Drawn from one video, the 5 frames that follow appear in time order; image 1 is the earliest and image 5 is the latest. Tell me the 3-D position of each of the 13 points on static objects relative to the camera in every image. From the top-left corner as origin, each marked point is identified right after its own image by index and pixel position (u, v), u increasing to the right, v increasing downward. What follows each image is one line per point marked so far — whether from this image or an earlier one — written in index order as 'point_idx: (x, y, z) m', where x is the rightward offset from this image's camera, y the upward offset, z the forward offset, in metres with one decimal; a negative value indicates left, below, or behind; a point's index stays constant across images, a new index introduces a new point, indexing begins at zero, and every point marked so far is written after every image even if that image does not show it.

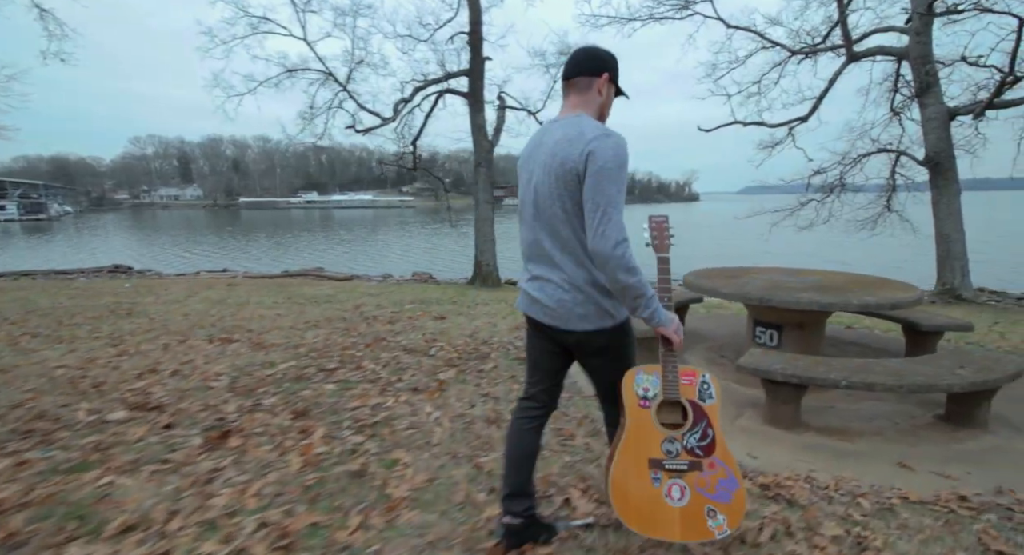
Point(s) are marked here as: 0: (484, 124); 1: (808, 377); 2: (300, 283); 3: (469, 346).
0: (-0.8, +4.2, +13.9) m
1: (+2.1, -0.7, +3.7) m
2: (-6.1, -0.2, +14.5) m
3: (-0.5, -0.7, +5.2) m
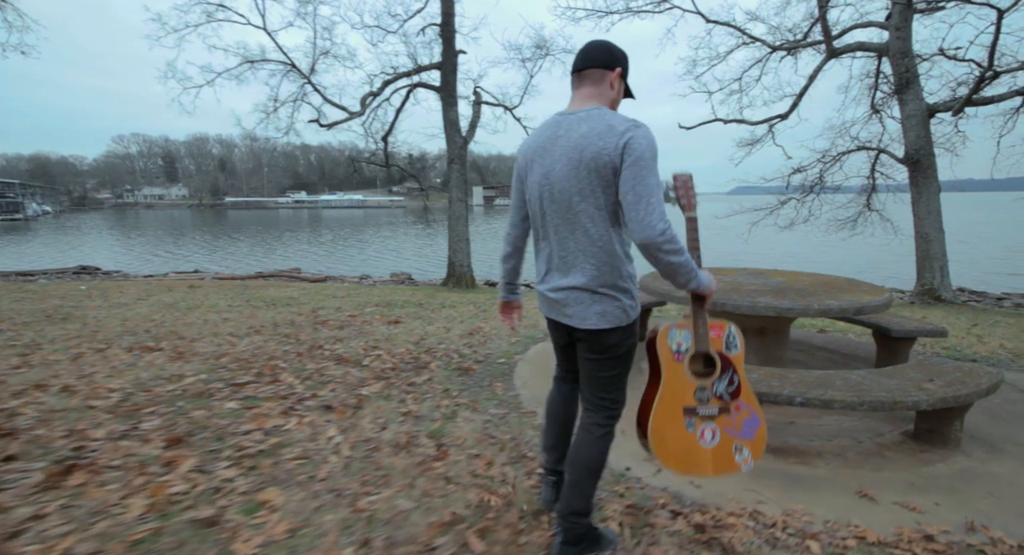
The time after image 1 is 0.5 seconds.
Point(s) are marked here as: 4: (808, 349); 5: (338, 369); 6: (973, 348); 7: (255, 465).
0: (-1.5, +4.2, +13.5) m
1: (+1.6, -0.8, +3.3) m
2: (-6.8, -0.2, +13.9) m
3: (-1.0, -0.7, +4.8) m
4: (+3.3, -0.8, +5.8) m
5: (-1.4, -0.8, +4.2) m
6: (+6.3, -1.0, +7.0) m
7: (-1.3, -0.9, +2.5) m
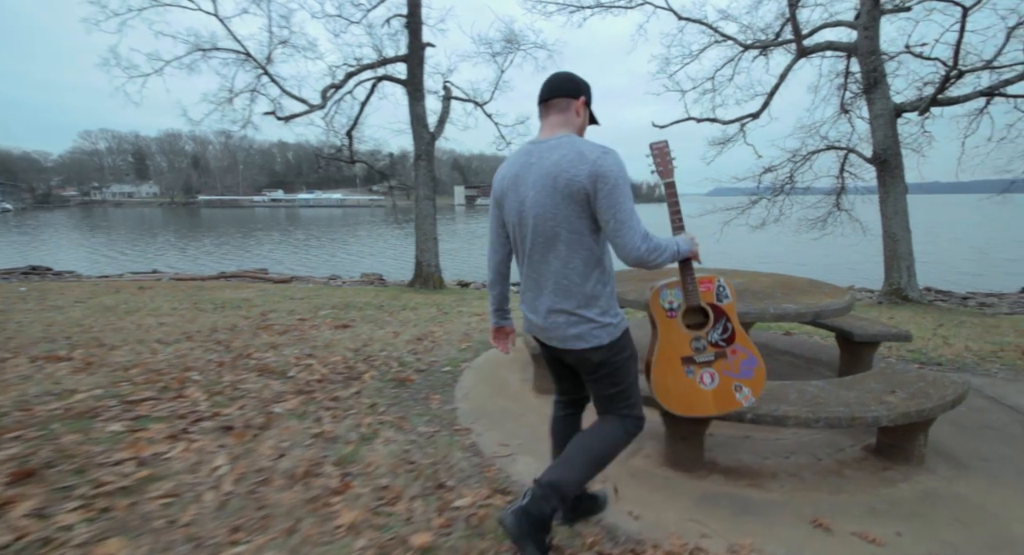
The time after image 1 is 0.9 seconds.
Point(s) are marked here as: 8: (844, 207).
0: (-2.3, +4.2, +13.1) m
1: (+1.1, -0.8, +3.0) m
2: (-7.6, -0.2, +13.3) m
3: (-1.5, -0.7, +4.4) m
4: (+2.8, -0.8, +5.5) m
5: (-1.9, -0.8, +3.8) m
6: (+5.7, -1.0, +6.9) m
7: (-1.7, -0.9, +2.1) m
8: (+8.8, +1.9, +13.5) m
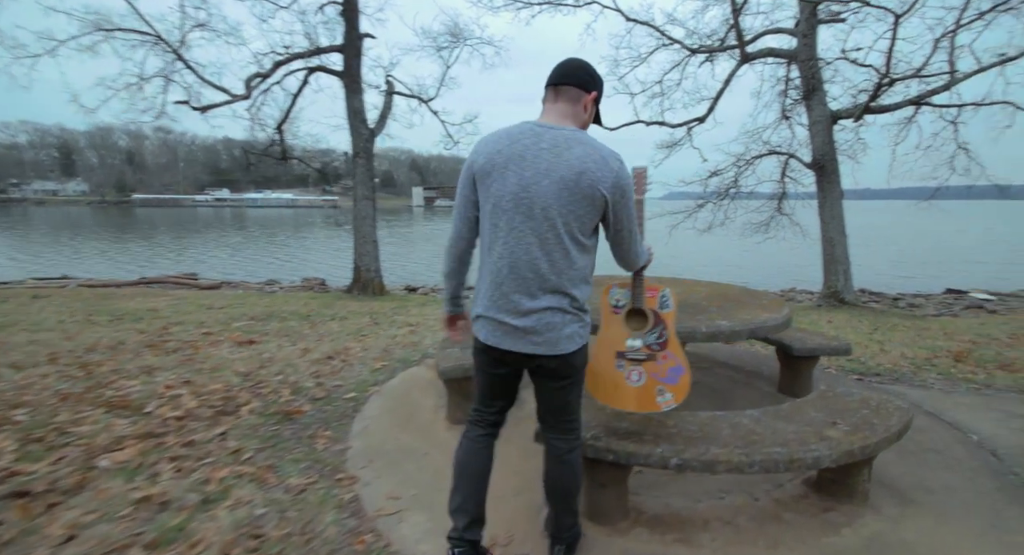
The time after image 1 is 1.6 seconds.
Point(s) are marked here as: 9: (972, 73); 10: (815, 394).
0: (-3.7, +4.0, +12.3) m
1: (+0.6, -0.9, +2.5) m
2: (-9.0, -0.4, +12.1) m
3: (-2.1, -0.8, +3.8) m
4: (+2.0, -0.9, +5.2) m
5: (-2.5, -0.9, +3.1) m
6: (+4.8, -1.1, +6.8) m
7: (-2.1, -1.0, +1.4) m
8: (+7.3, +1.8, +13.7) m
9: (+10.1, +4.5, +11.4) m
10: (+2.1, -0.8, +3.6) m
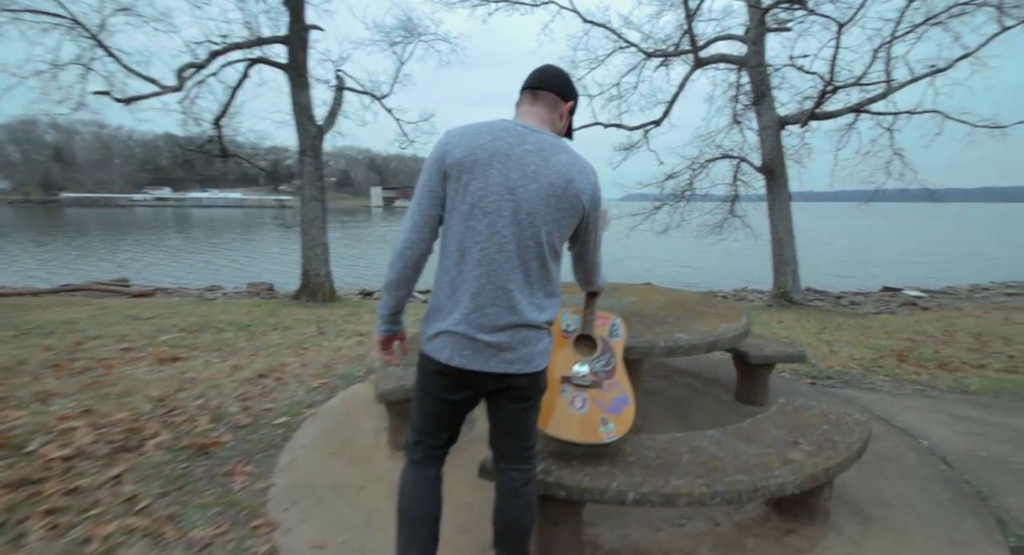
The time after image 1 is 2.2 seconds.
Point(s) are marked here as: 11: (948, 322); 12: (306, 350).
0: (-4.7, +3.9, +11.7) m
1: (+0.3, -0.9, +2.3) m
2: (-10.0, -0.5, +11.1) m
3: (-2.5, -0.9, +3.3) m
4: (+1.6, -1.0, +5.1) m
5: (-2.8, -1.0, +2.6) m
6: (+4.2, -1.1, +6.9) m
7: (-2.3, -1.1, +1.0) m
8: (+6.2, +1.7, +13.9) m
9: (+9.1, +4.5, +11.8) m
10: (+1.8, -0.9, +3.5) m
11: (+10.7, -1.1, +12.4) m
12: (-2.4, -0.8, +5.9) m
